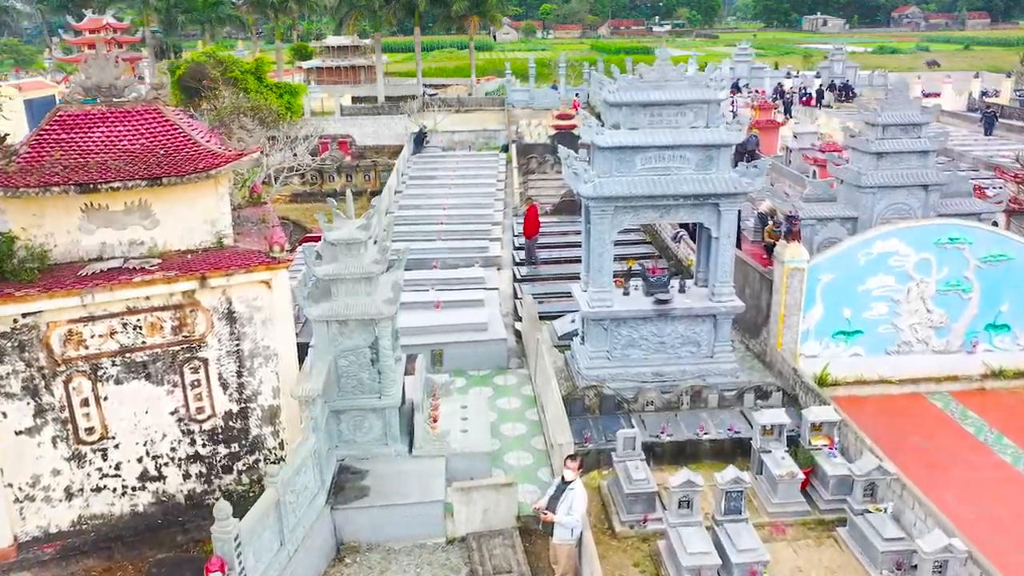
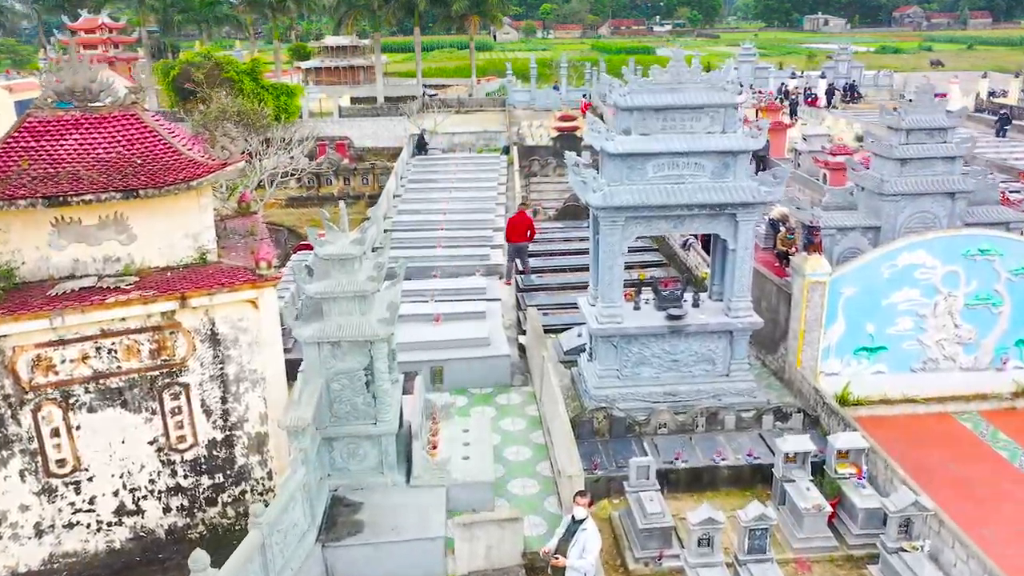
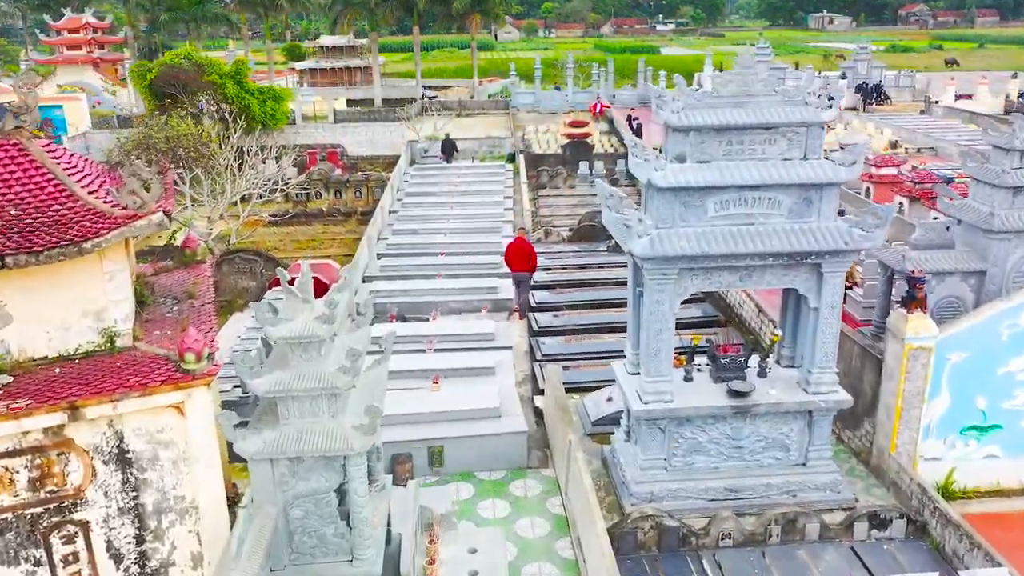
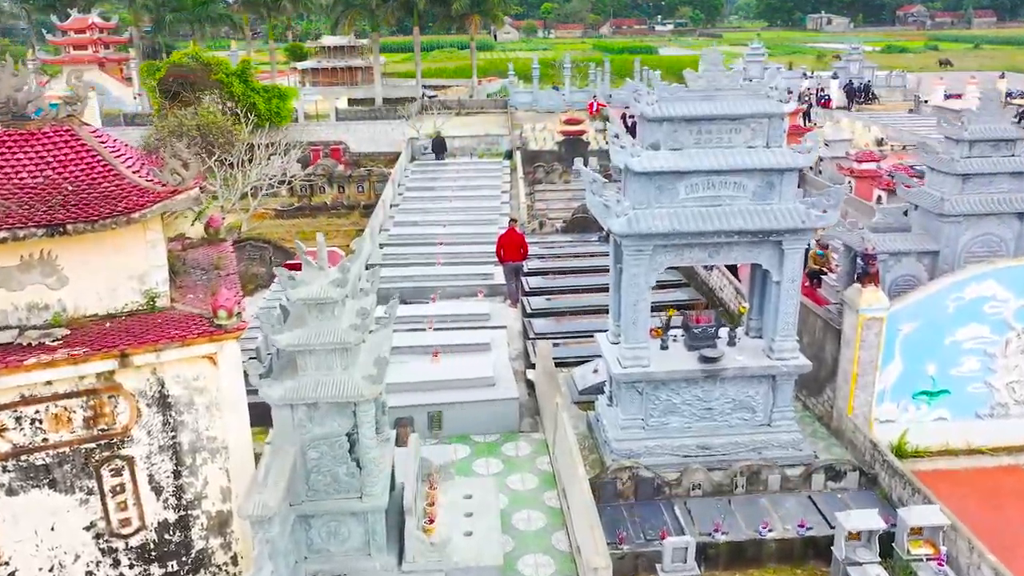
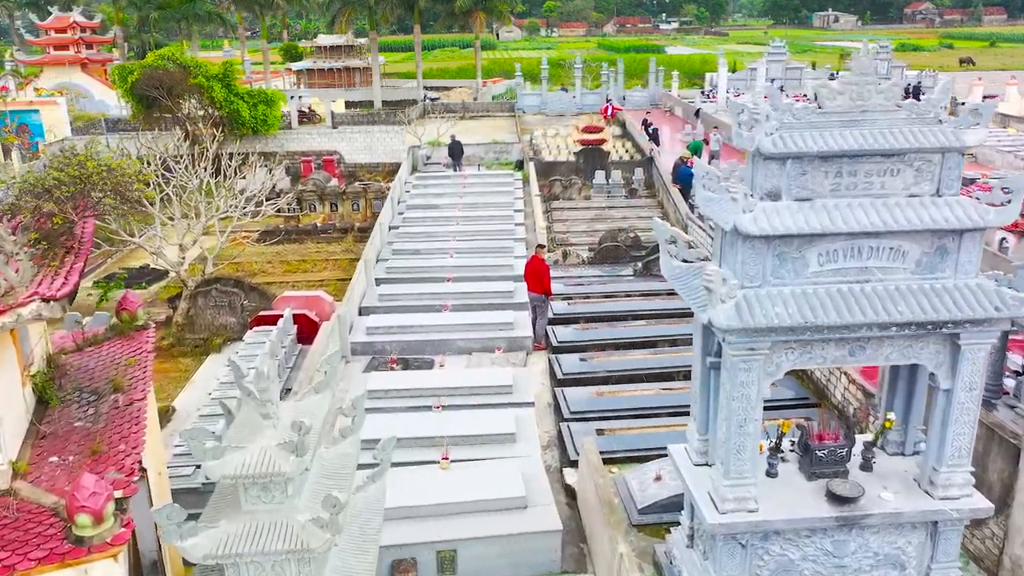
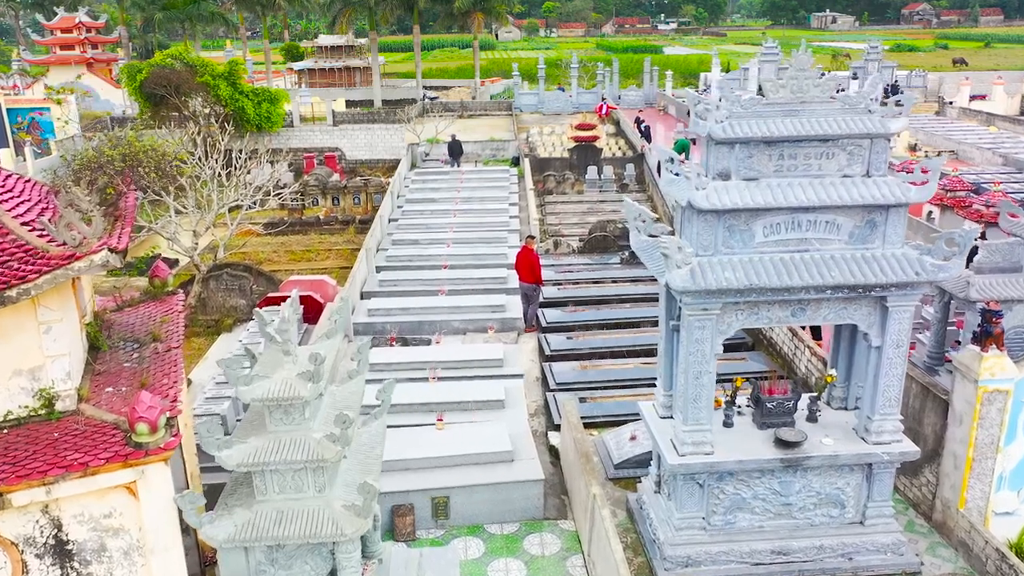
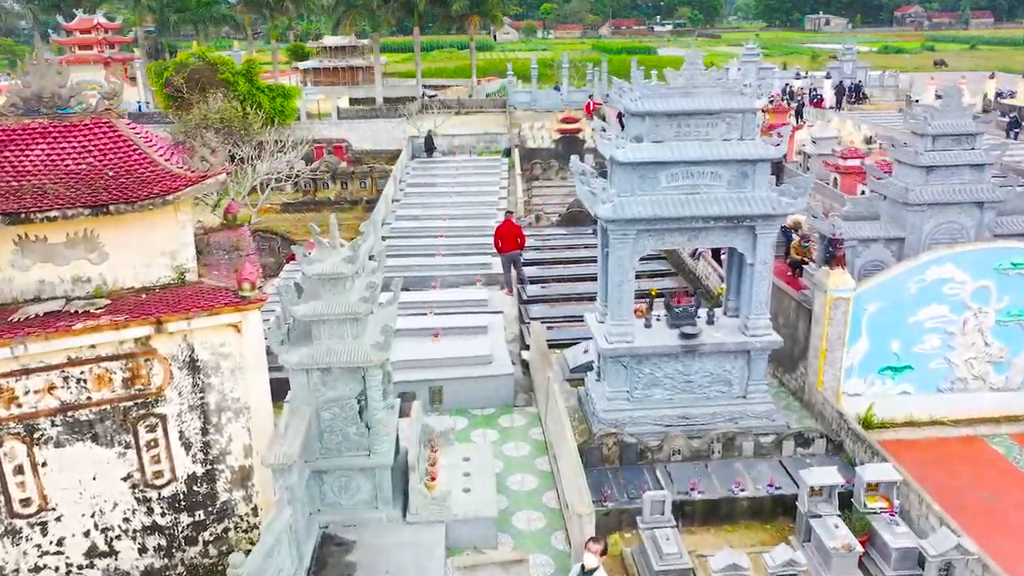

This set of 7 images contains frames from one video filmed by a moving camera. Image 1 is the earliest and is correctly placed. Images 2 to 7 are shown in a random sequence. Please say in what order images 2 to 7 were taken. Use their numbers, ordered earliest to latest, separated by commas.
2, 7, 4, 3, 6, 5
